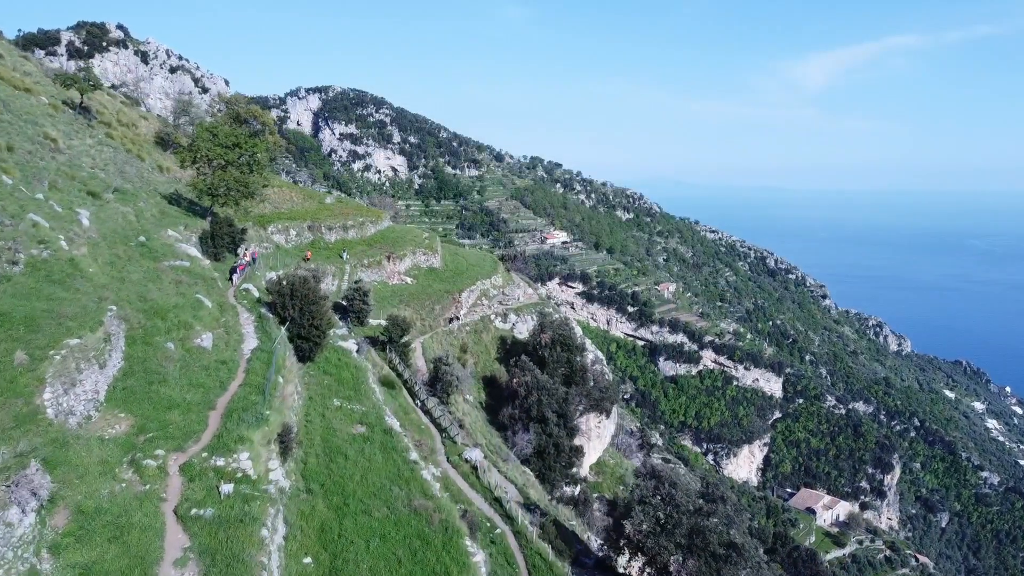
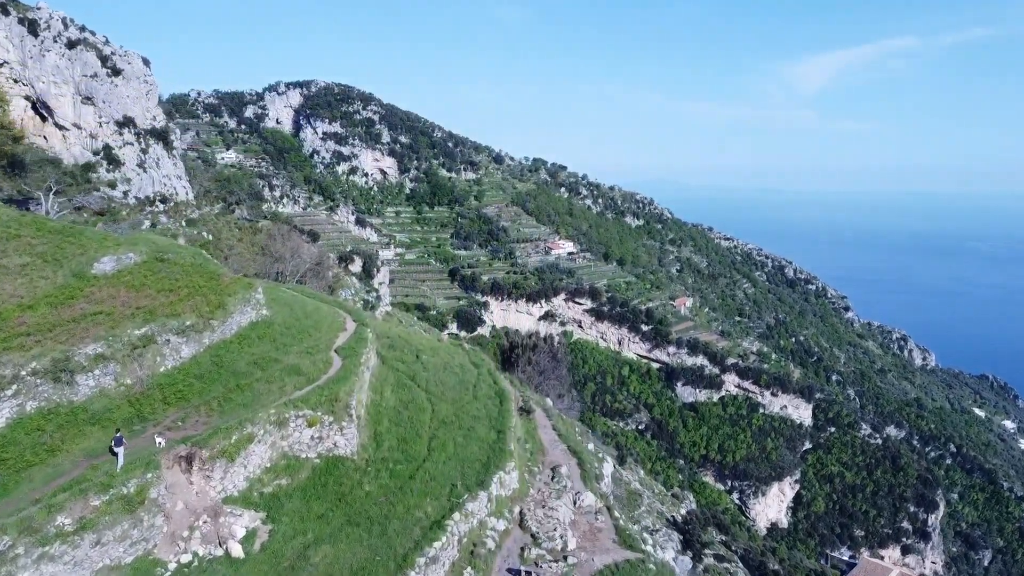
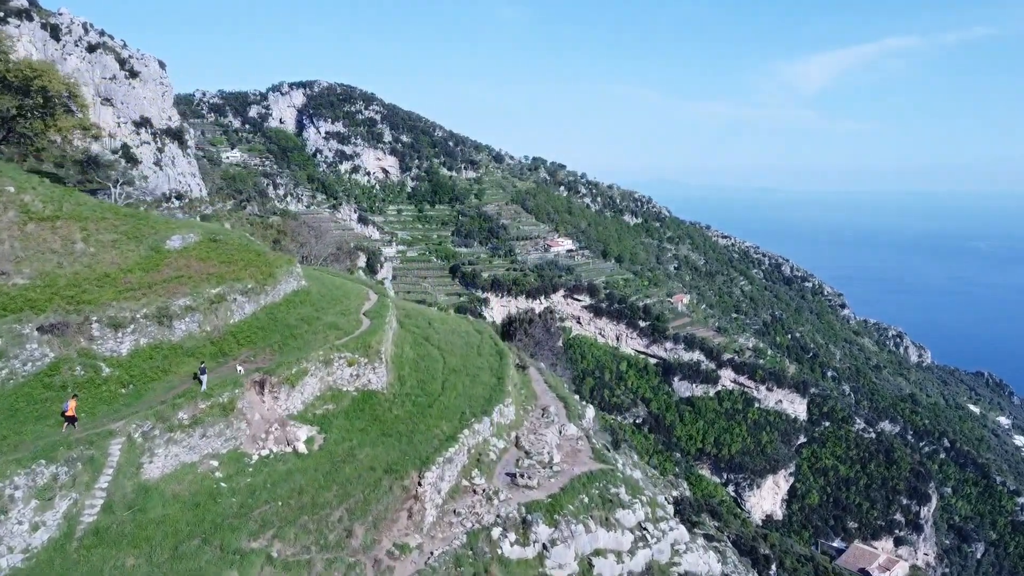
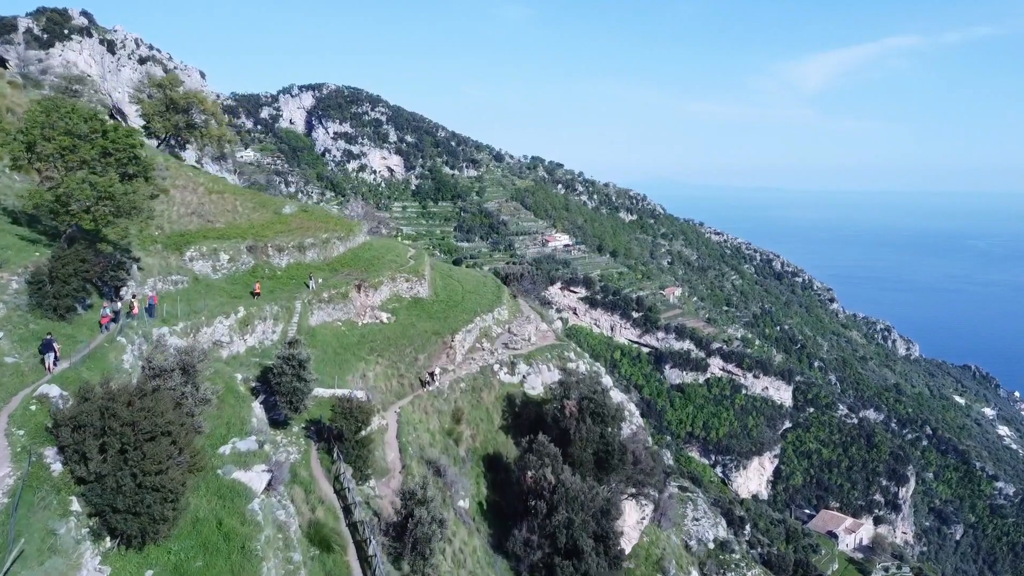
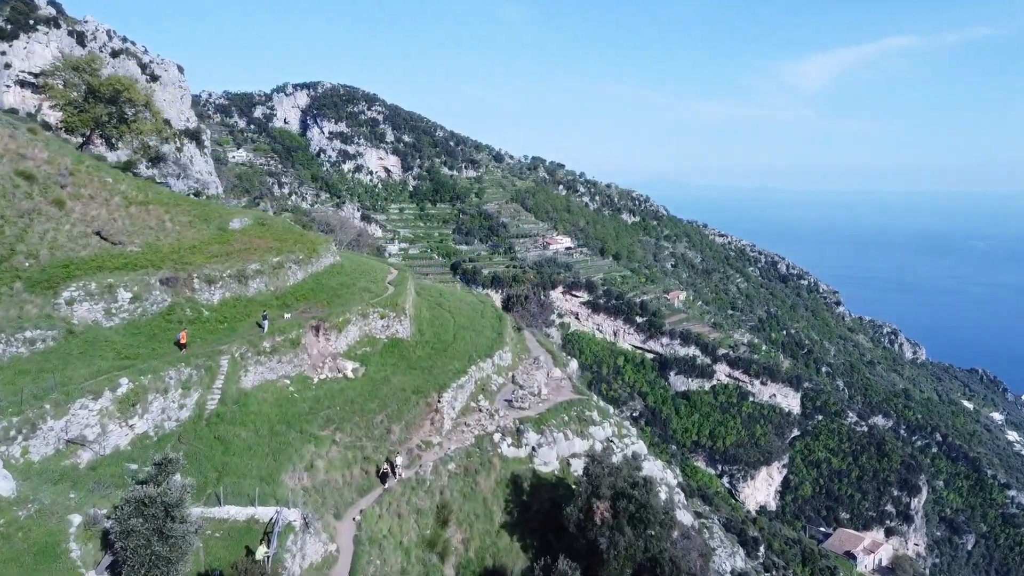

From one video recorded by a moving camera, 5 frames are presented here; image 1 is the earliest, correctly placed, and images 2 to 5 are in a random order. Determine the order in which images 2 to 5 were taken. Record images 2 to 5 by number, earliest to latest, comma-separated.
4, 5, 3, 2
